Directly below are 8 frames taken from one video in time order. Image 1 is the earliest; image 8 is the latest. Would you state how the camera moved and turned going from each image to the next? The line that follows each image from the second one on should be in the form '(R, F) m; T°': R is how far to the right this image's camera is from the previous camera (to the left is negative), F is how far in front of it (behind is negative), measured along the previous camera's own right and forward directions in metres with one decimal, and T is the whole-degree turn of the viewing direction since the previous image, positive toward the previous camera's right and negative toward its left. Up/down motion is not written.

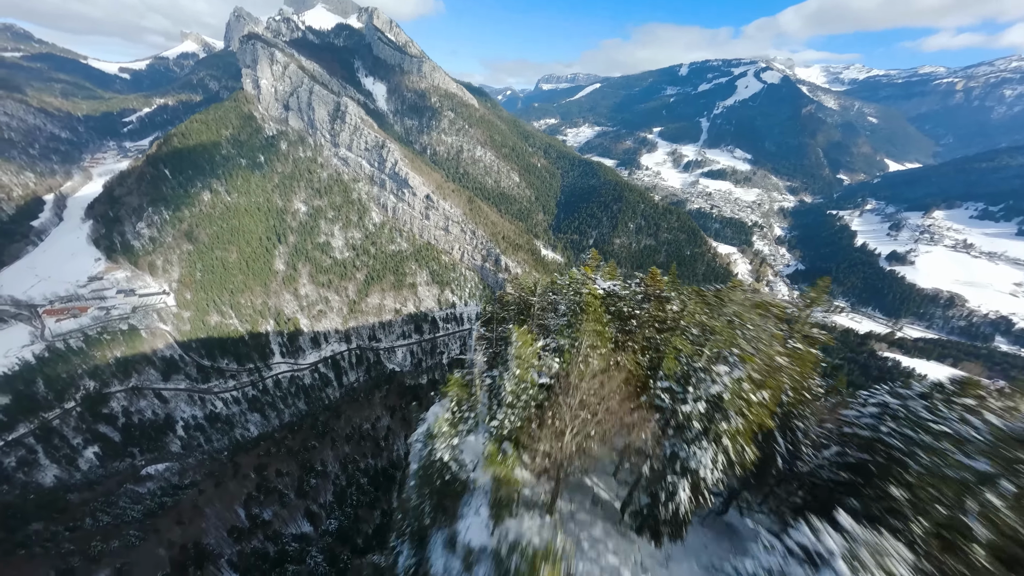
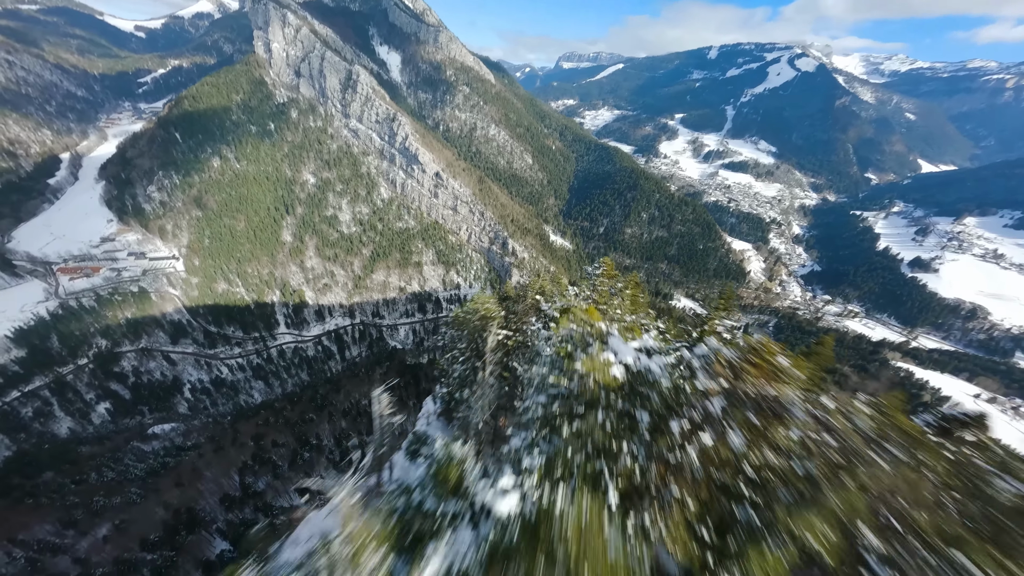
(+0.4, +1.5) m; -1°
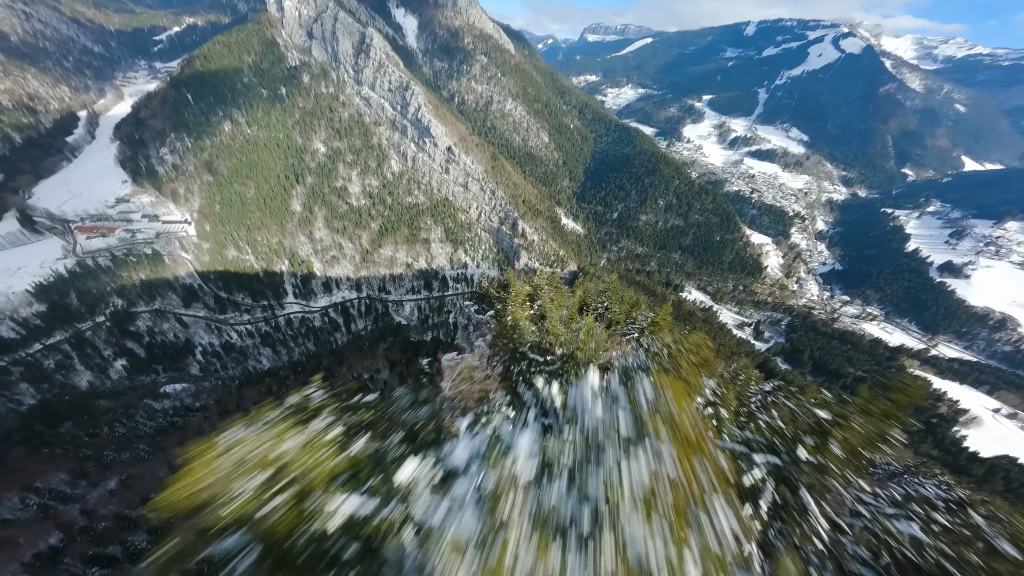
(+0.4, +1.6) m; -1°
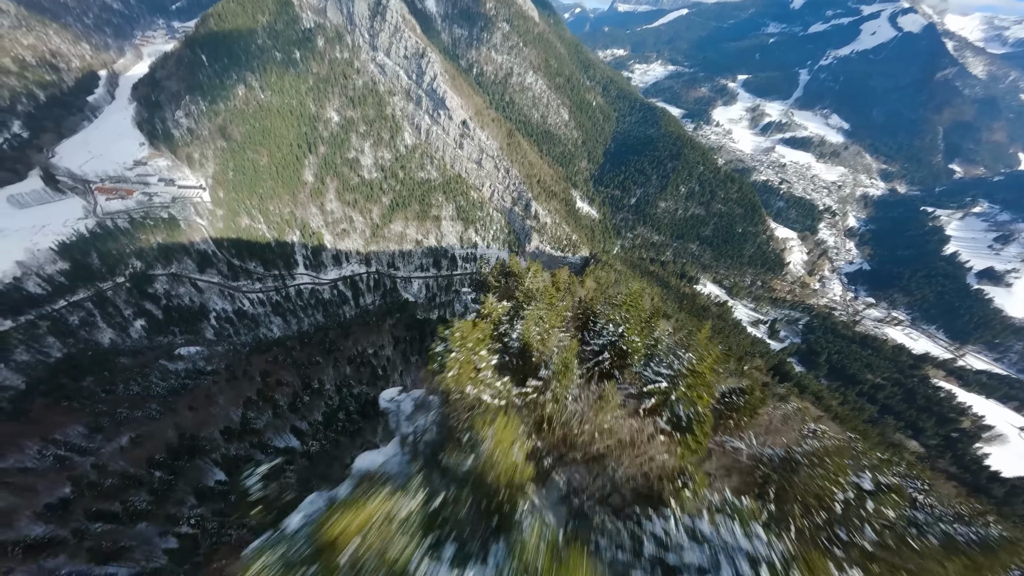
(+0.5, +1.8) m; -2°
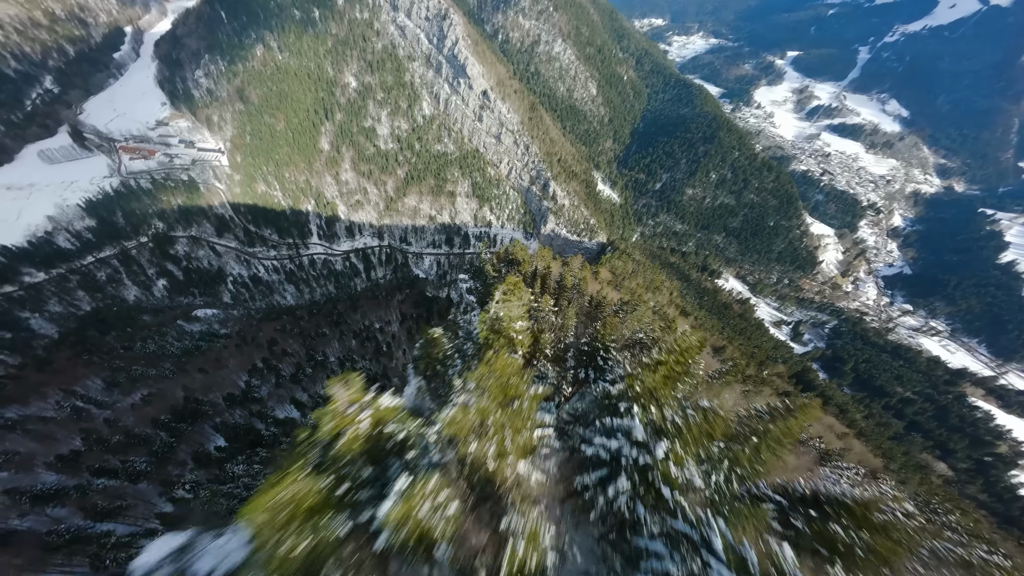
(+0.8, +2.6) m; -2°
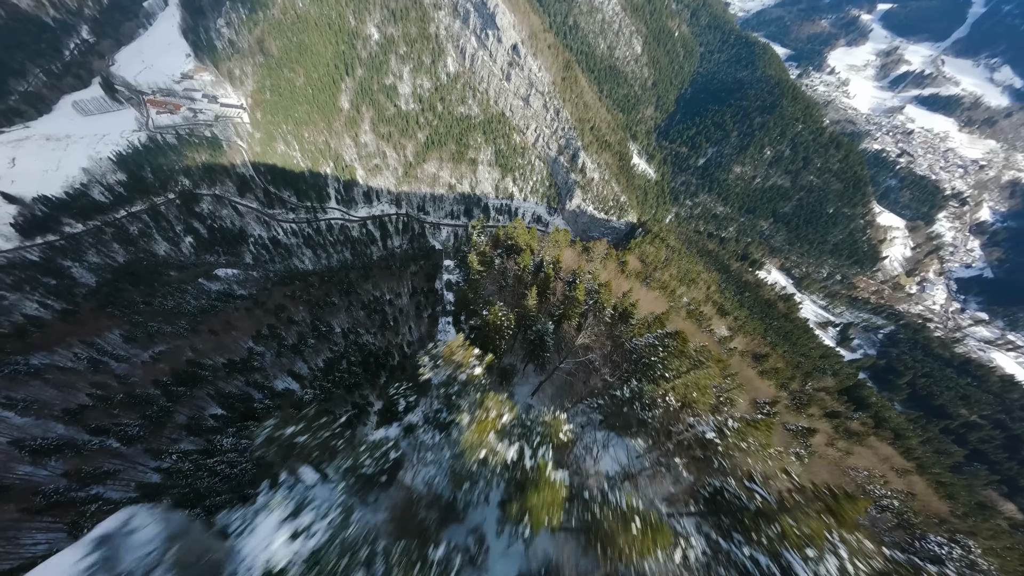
(+1.5, +5.5) m; -4°
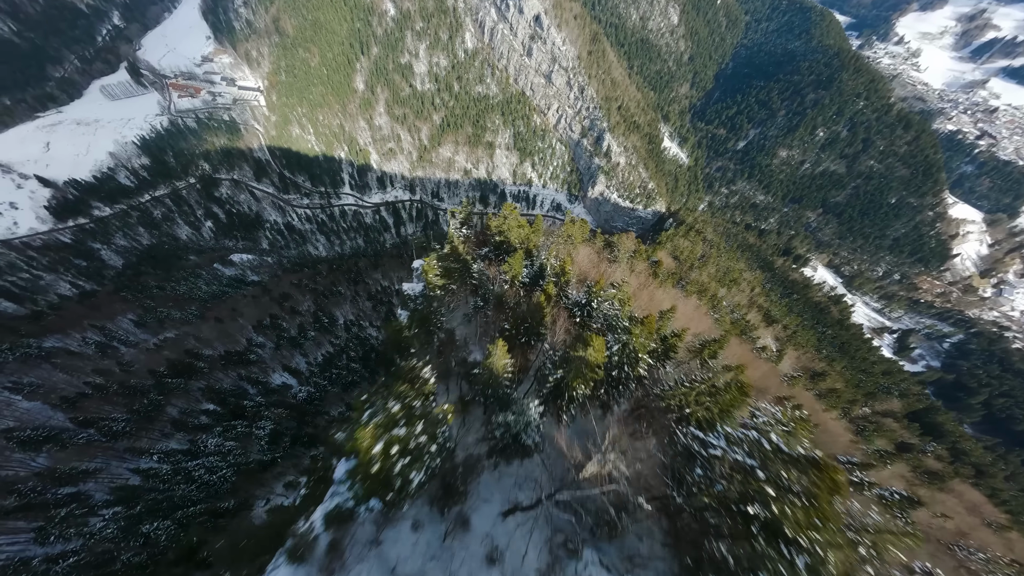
(+1.3, +5.3) m; -4°
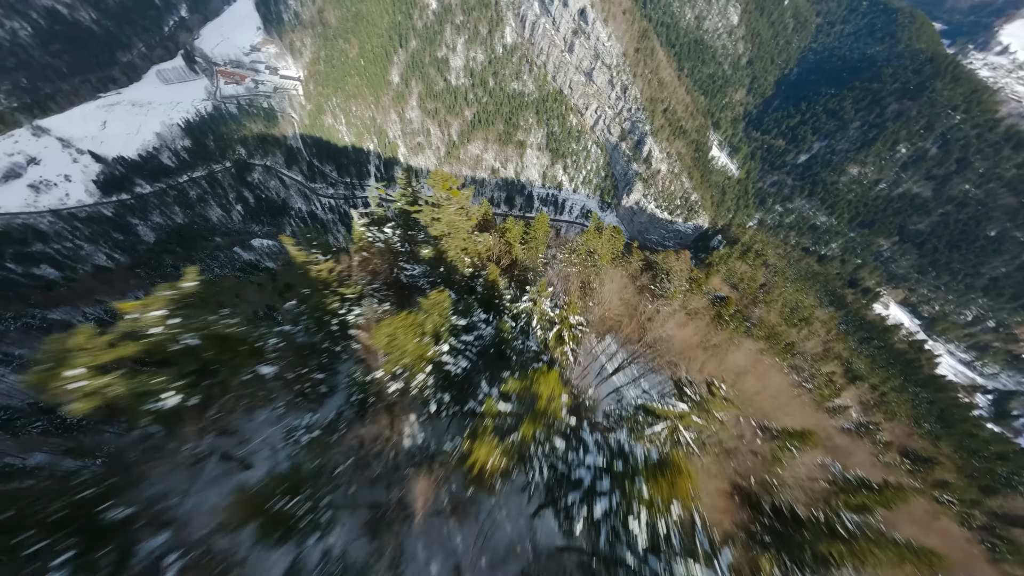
(+1.5, +6.9) m; -4°
